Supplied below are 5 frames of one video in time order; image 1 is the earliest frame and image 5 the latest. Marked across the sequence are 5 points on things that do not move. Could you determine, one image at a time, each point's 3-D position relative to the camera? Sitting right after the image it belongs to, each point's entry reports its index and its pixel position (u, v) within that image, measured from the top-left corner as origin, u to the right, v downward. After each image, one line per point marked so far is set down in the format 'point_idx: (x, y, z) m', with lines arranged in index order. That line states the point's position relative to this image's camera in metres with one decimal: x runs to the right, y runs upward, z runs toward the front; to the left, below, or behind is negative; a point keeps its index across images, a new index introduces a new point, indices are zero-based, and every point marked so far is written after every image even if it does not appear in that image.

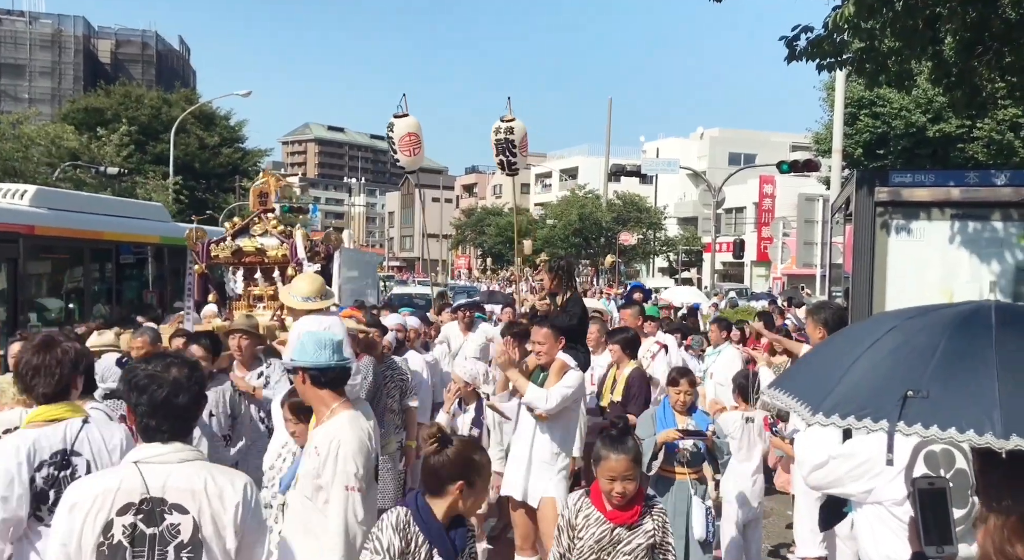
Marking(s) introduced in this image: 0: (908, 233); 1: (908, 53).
0: (+3.3, +0.4, +8.6) m
1: (+3.3, +1.9, +8.7) m
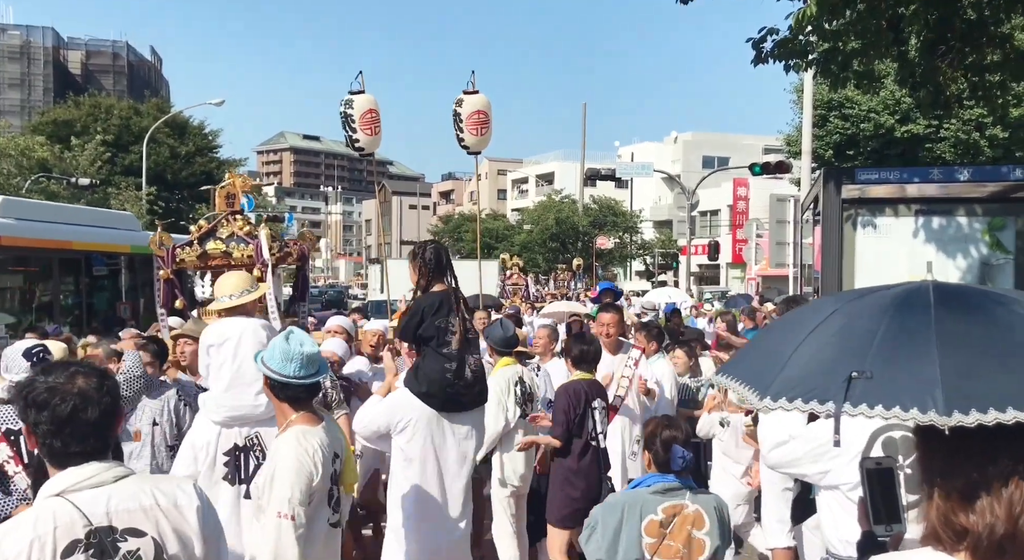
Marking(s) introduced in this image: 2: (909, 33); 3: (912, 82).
0: (+3.1, +0.4, +8.7) m
1: (+3.1, +1.9, +8.8) m
2: (+3.4, +2.1, +8.7) m
3: (+3.6, +1.8, +9.2) m
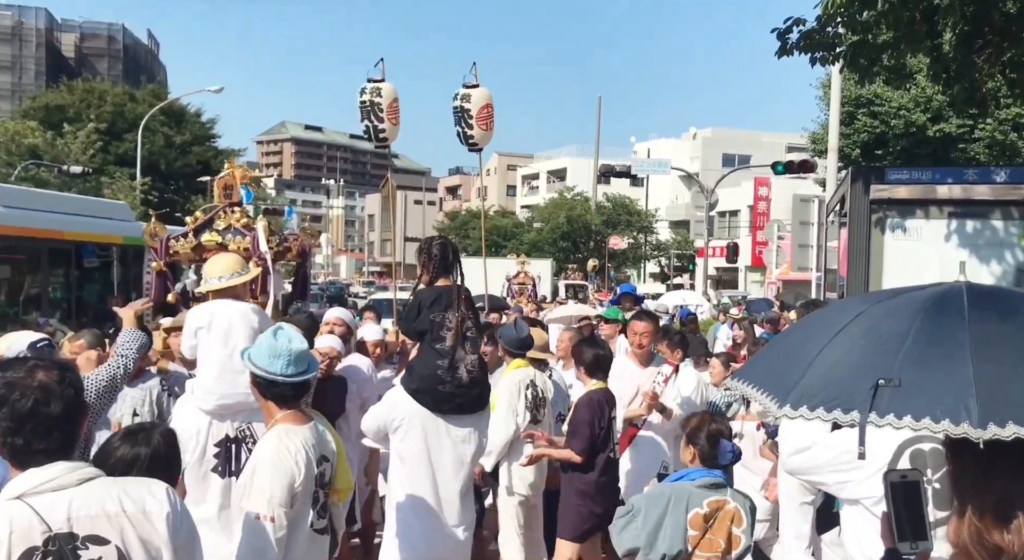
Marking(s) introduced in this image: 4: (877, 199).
0: (+3.2, +0.4, +8.3) m
1: (+3.2, +1.9, +8.4) m
2: (+3.5, +2.0, +8.3) m
3: (+3.7, +1.7, +8.8) m
4: (+2.9, +0.6, +8.3) m
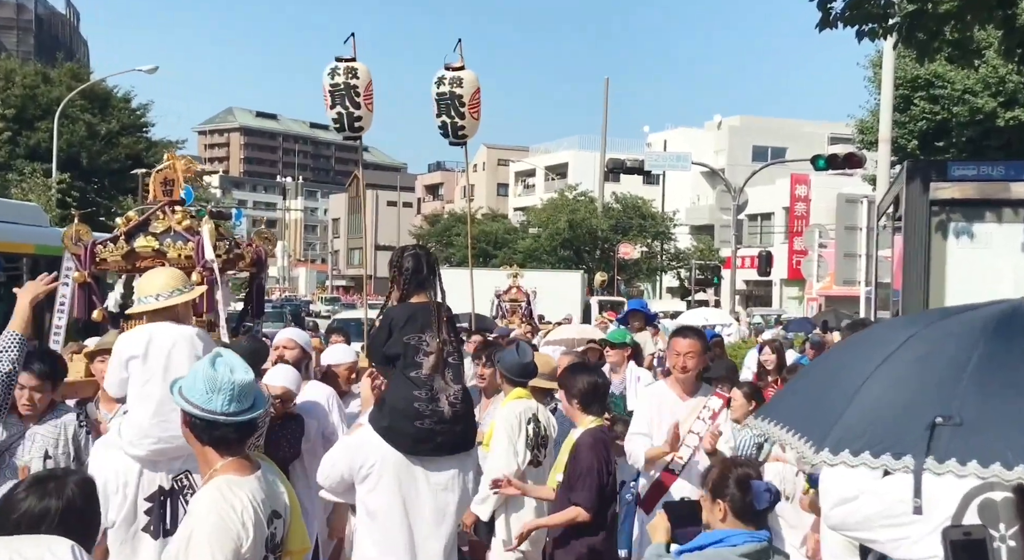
0: (+3.2, +0.3, +7.2) m
1: (+3.2, +1.8, +7.3) m
2: (+3.4, +1.9, +7.2) m
3: (+3.7, +1.6, +7.6) m
4: (+2.9, +0.5, +7.1) m
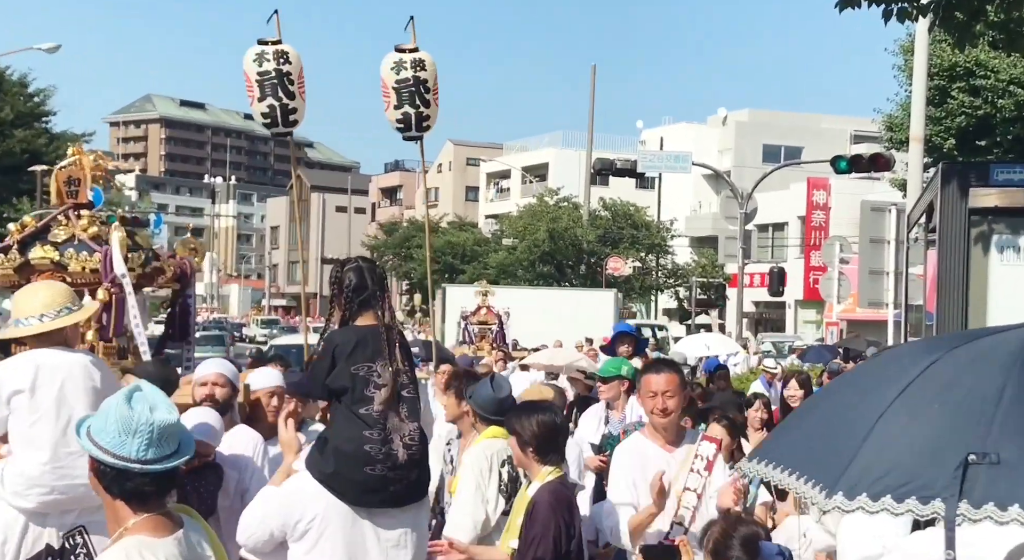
0: (+3.0, +0.2, +6.3) m
1: (+3.0, +1.7, +6.4) m
2: (+3.3, +1.8, +6.4) m
3: (+3.5, +1.5, +6.8) m
4: (+2.7, +0.4, +6.2) m
